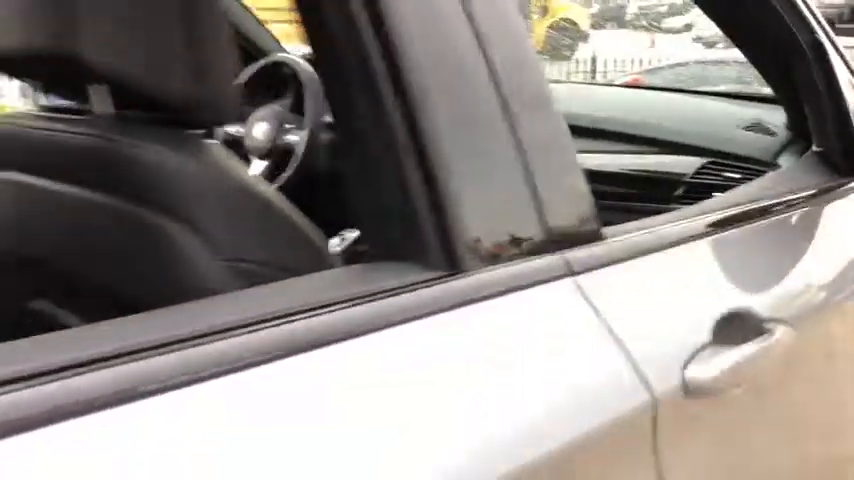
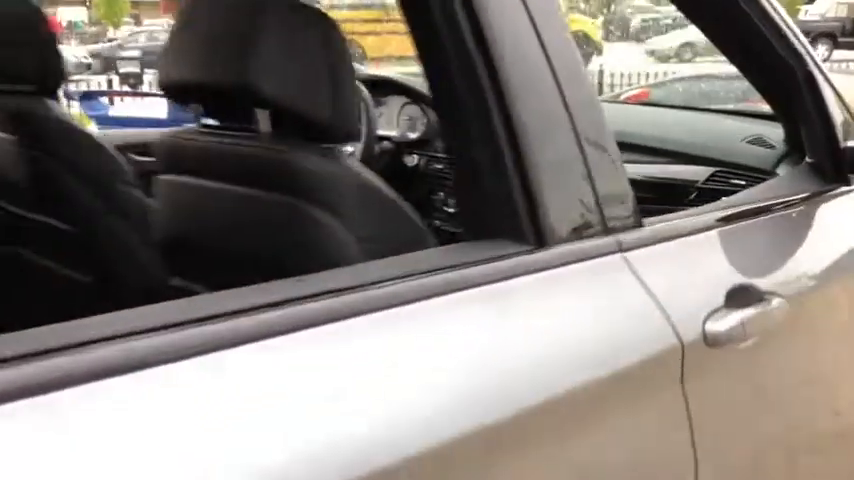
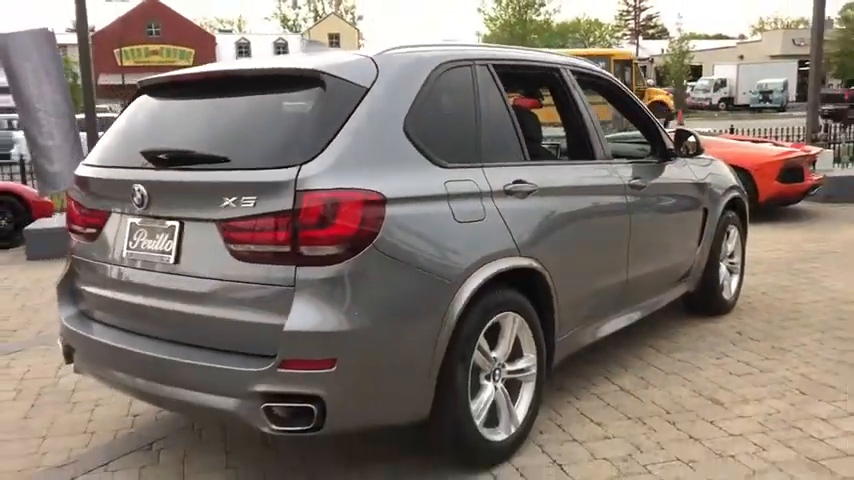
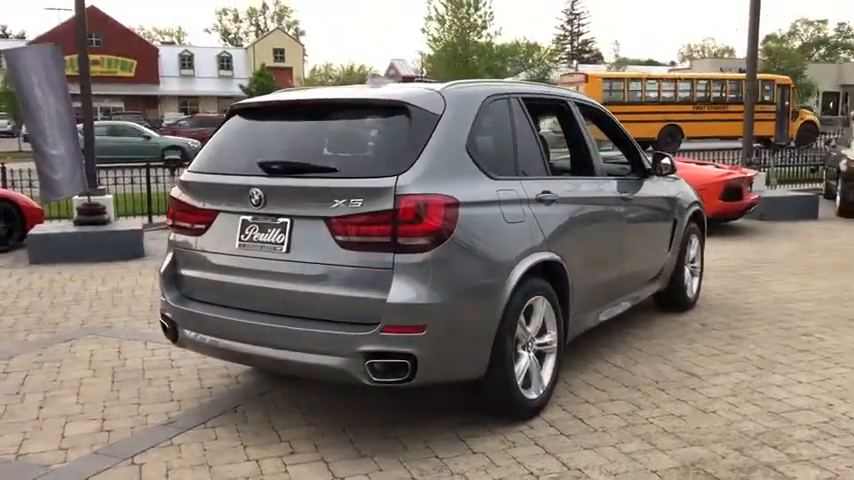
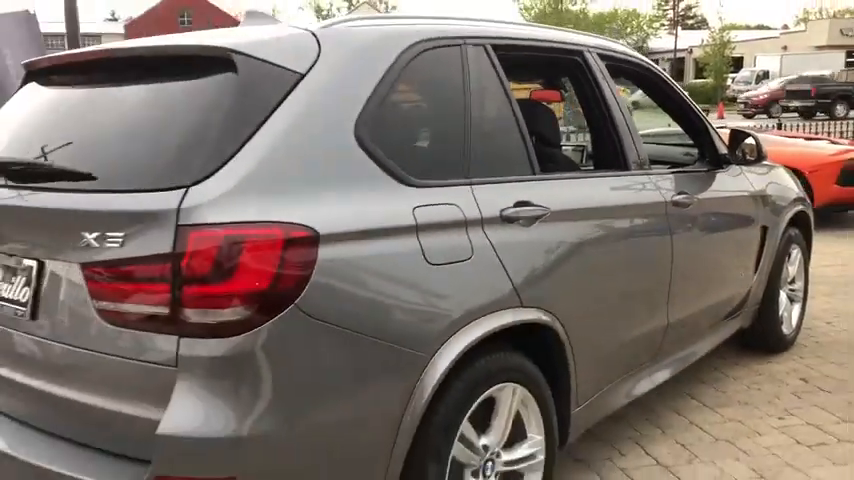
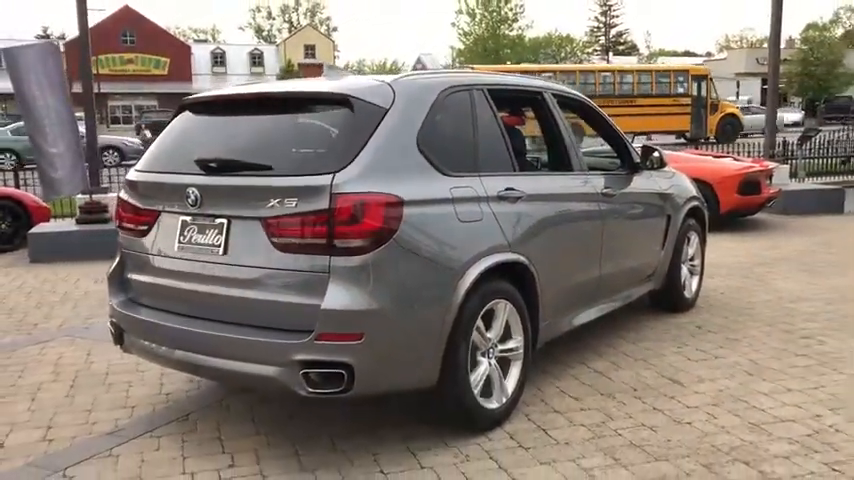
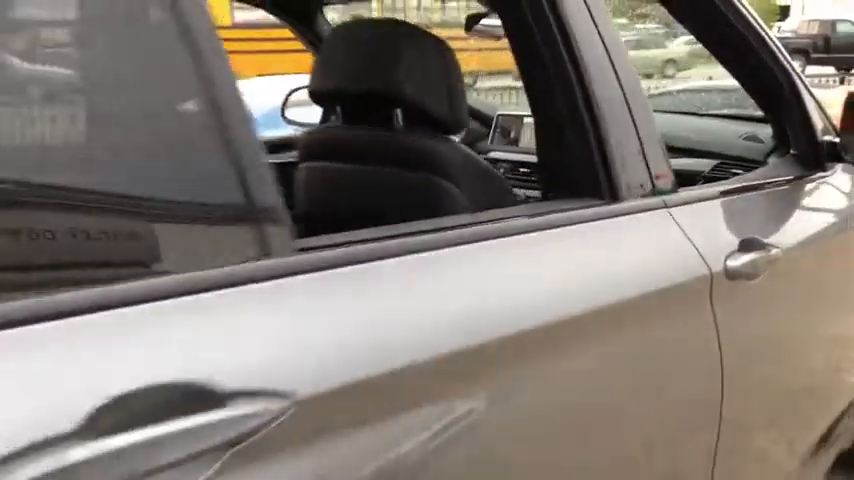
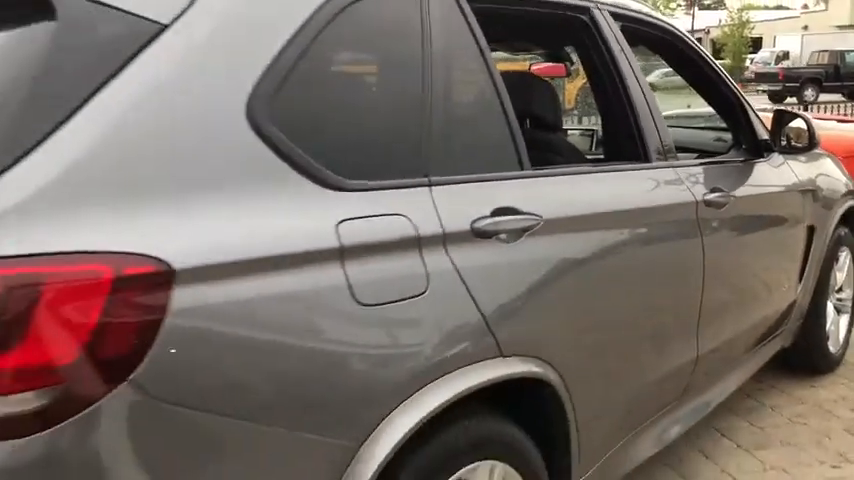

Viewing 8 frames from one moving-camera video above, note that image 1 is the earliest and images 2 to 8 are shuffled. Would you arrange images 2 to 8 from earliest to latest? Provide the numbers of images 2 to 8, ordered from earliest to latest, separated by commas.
2, 7, 8, 5, 3, 6, 4
